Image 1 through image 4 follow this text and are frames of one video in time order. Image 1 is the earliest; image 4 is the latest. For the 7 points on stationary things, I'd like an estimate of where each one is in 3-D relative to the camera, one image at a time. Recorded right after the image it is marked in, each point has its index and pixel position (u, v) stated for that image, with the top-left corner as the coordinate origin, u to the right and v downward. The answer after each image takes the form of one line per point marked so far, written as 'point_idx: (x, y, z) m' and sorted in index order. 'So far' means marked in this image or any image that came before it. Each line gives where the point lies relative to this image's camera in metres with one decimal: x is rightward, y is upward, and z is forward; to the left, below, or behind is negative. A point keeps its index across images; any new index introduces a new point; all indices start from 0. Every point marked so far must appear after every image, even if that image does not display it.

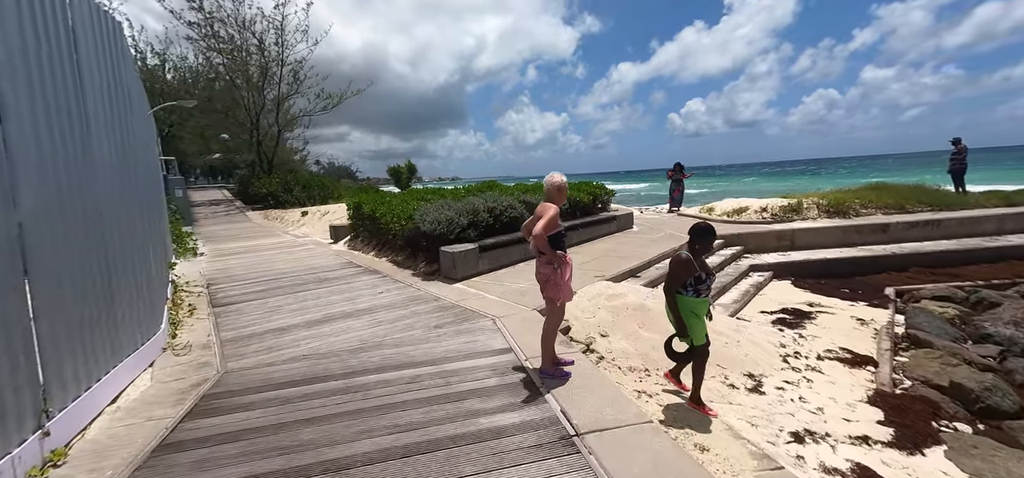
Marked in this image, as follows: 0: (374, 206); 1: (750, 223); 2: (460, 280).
0: (-2.8, +0.7, +8.7) m
1: (+5.0, +0.3, +8.9) m
2: (-0.7, -0.6, +5.8) m
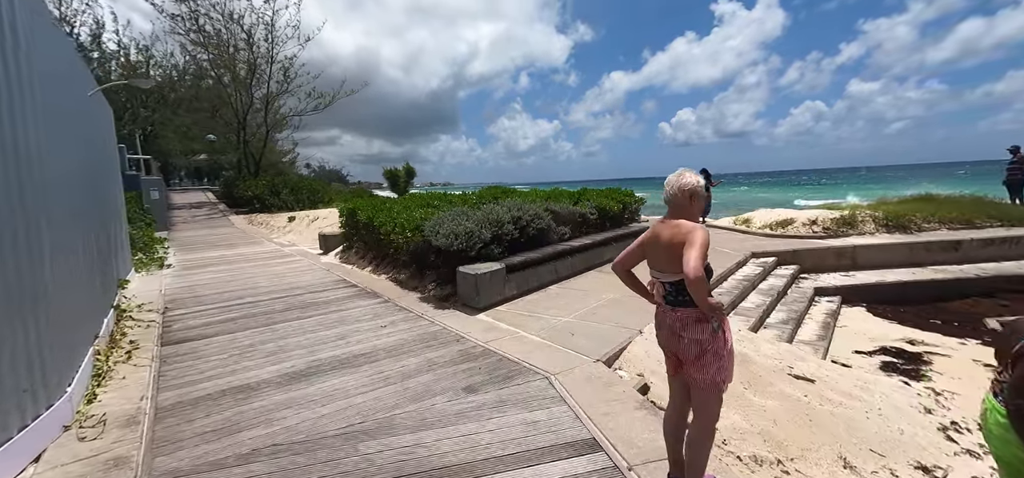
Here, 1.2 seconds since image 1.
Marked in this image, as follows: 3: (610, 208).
0: (-2.5, +0.5, +7.5) m
1: (+5.4, 0.0, +7.9) m
2: (-0.3, -0.8, +4.6) m
3: (+1.7, +0.6, +7.5) m
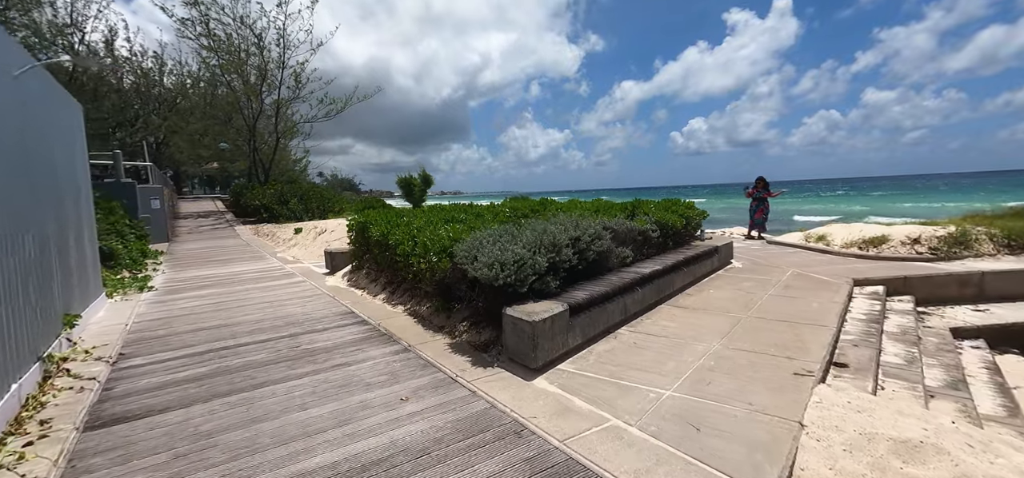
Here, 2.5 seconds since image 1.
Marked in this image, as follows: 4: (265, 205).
0: (-1.9, +0.2, +6.3) m
1: (+6.0, -0.3, +6.5) m
2: (+0.2, -1.0, +3.3) m
3: (+2.4, +0.2, +6.2) m
4: (-11.5, +1.6, +19.6) m
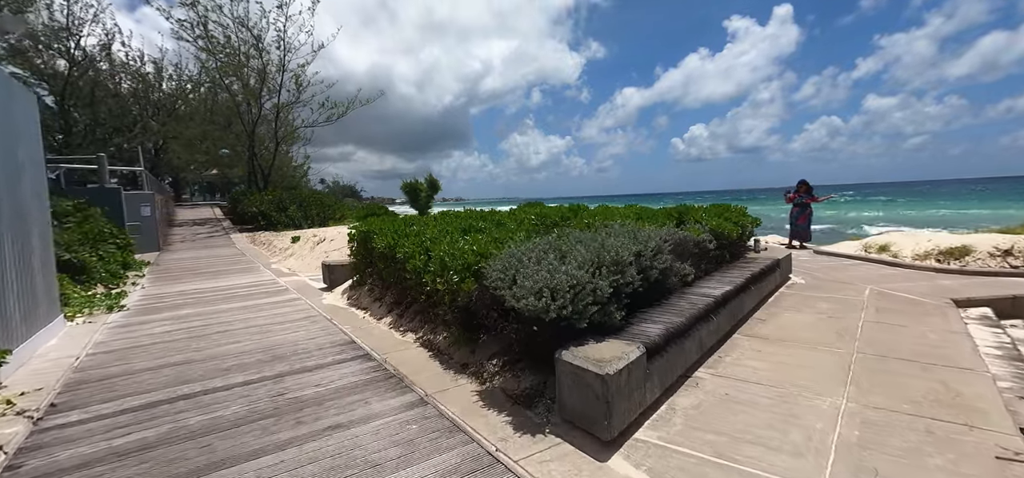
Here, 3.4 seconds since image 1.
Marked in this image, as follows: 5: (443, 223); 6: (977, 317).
0: (-1.5, 0.0, +5.4) m
1: (+6.3, -0.5, +5.5) m
2: (+0.6, -1.1, +2.4) m
3: (+2.7, +0.1, +5.3) m
4: (-11.1, +1.2, +18.7) m
5: (-0.9, +0.2, +5.8) m
6: (+4.9, -0.8, +4.4) m
